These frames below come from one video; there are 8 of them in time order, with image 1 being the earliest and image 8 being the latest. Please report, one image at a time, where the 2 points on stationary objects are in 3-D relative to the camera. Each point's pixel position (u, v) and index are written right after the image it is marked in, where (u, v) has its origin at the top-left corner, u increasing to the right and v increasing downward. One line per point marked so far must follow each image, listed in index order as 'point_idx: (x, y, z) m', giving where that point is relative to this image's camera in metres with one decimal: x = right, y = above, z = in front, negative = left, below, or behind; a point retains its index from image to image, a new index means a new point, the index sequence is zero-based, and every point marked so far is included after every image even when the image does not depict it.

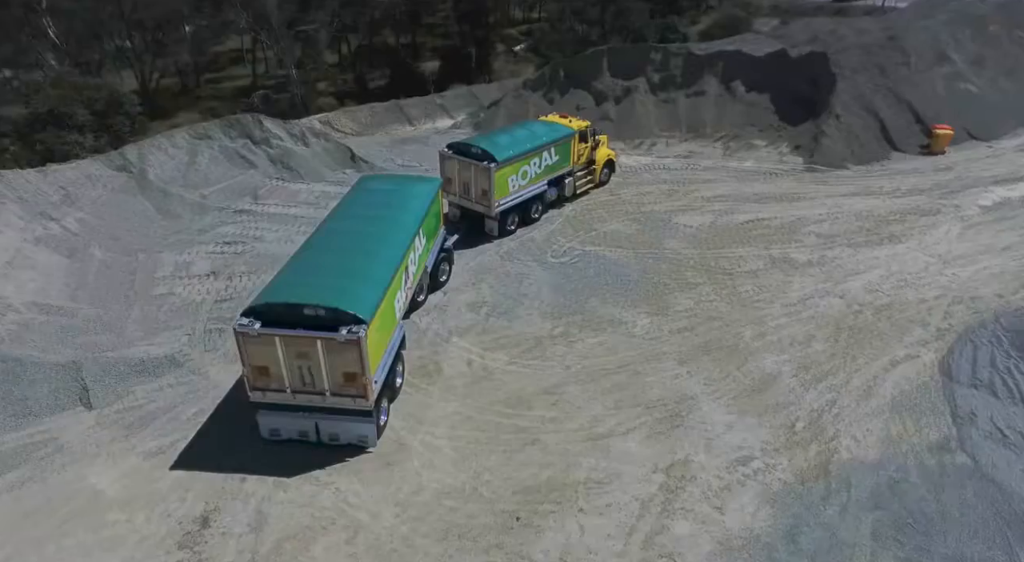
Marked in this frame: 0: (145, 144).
0: (-11.4, +4.2, +18.5) m
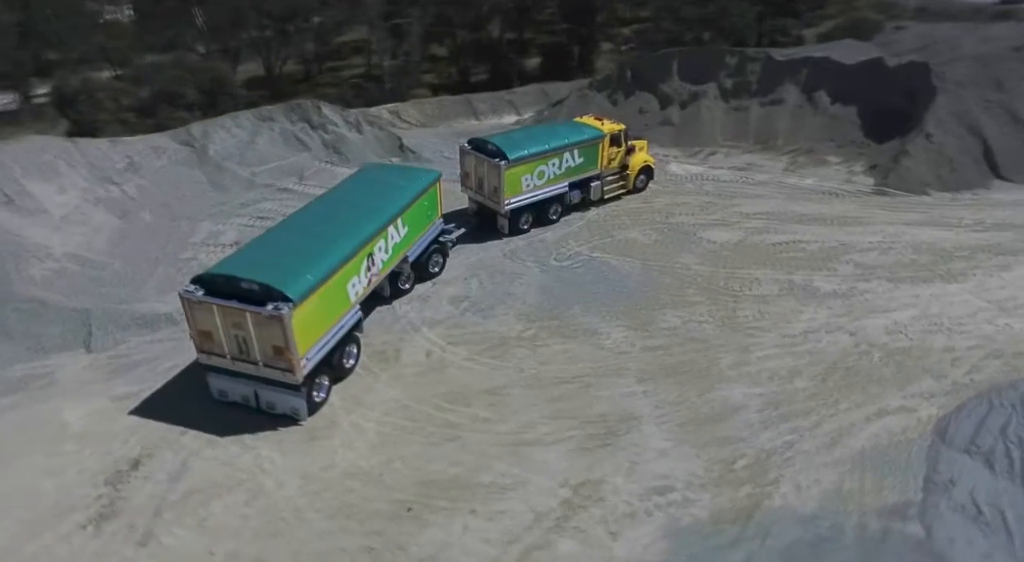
0: (-10.2, +5.4, +20.4) m
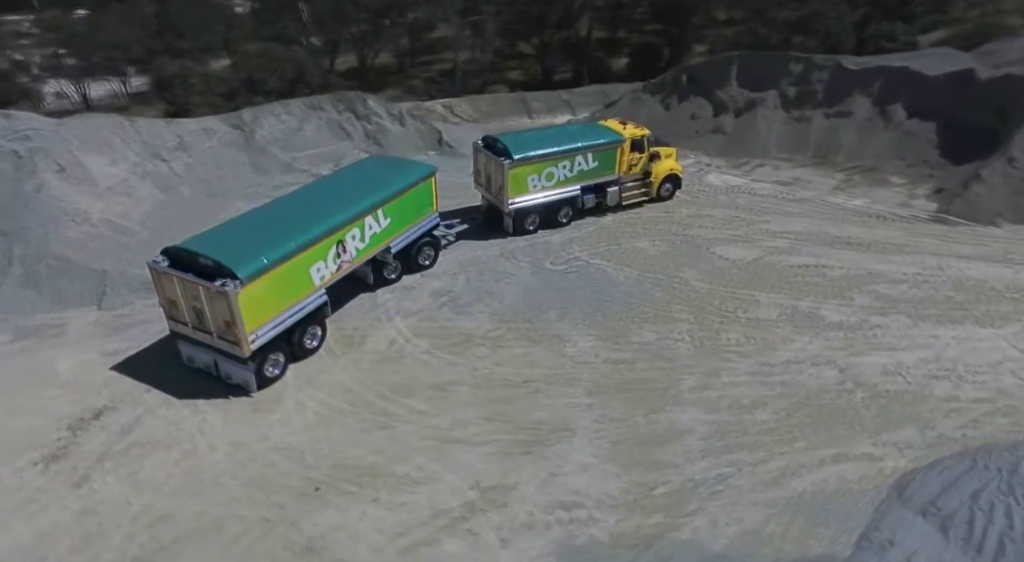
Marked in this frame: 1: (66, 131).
0: (-9.1, +6.3, +21.8) m
1: (-12.6, +4.2, +16.8) m
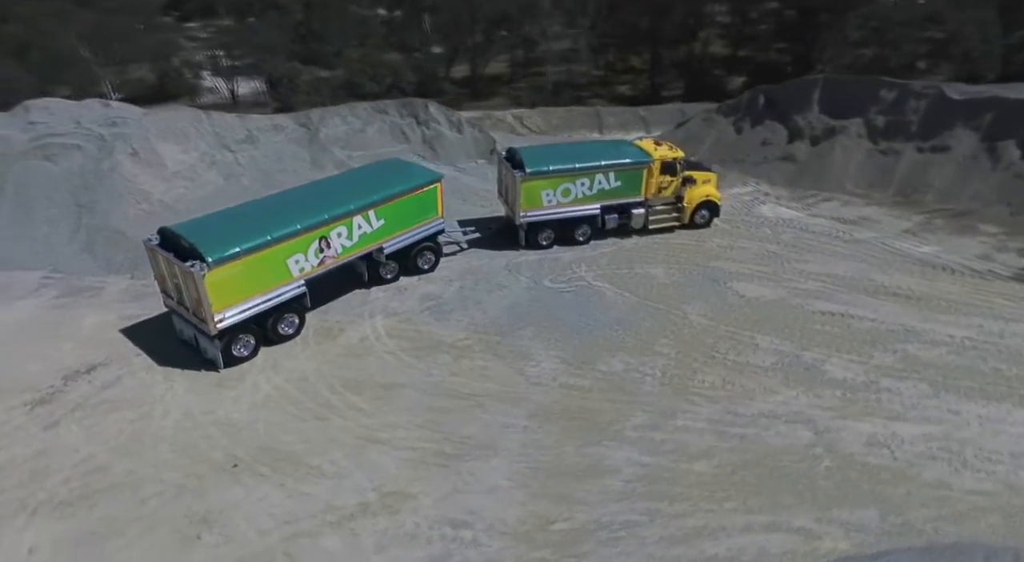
0: (-7.0, +6.7, +23.4) m
1: (-11.7, +5.2, +19.2) m
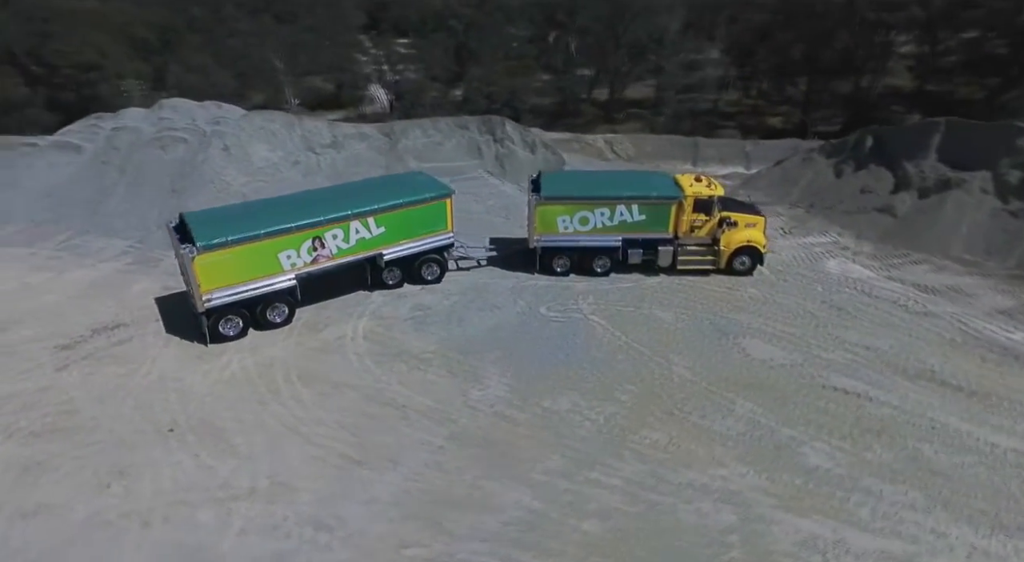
0: (-4.0, +6.6, +24.9) m
1: (-9.7, +5.9, +21.9) m
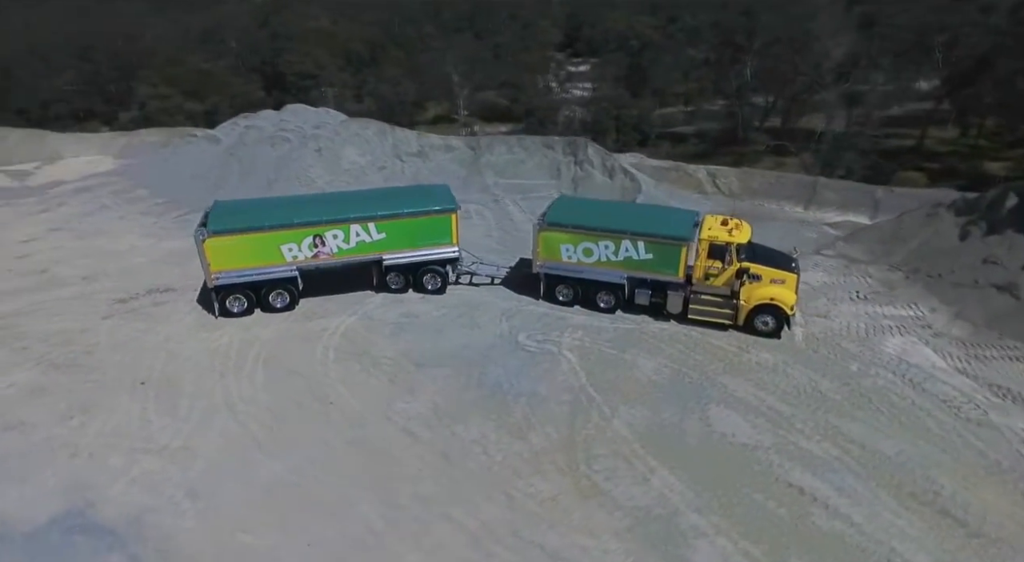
0: (-0.3, +6.0, +25.5) m
1: (-6.7, +6.3, +24.3) m
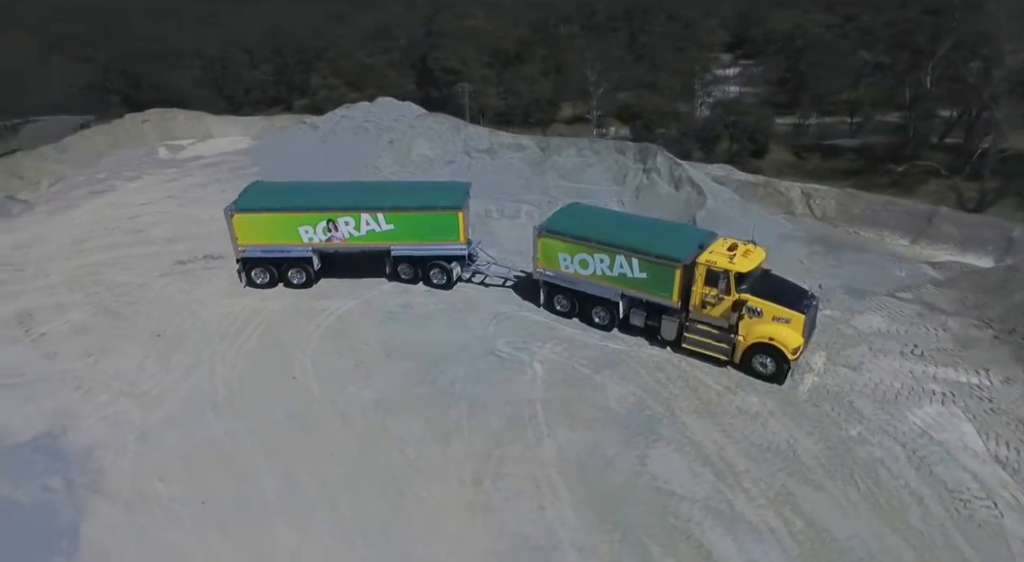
0: (+2.7, +5.8, +25.0) m
1: (-3.6, +6.8, +25.4) m
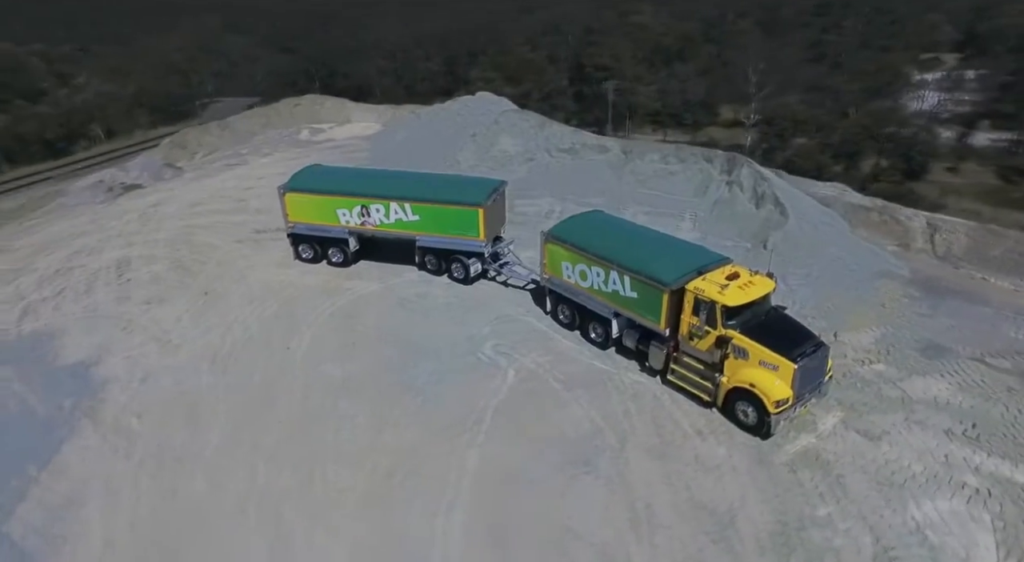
0: (+6.0, +5.3, +23.5) m
1: (+0.2, +7.0, +25.6) m
